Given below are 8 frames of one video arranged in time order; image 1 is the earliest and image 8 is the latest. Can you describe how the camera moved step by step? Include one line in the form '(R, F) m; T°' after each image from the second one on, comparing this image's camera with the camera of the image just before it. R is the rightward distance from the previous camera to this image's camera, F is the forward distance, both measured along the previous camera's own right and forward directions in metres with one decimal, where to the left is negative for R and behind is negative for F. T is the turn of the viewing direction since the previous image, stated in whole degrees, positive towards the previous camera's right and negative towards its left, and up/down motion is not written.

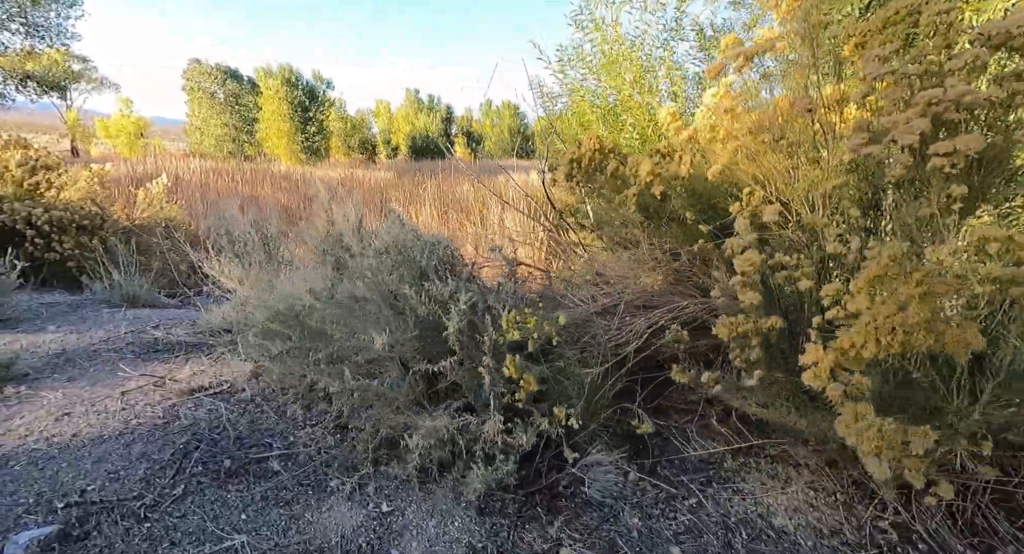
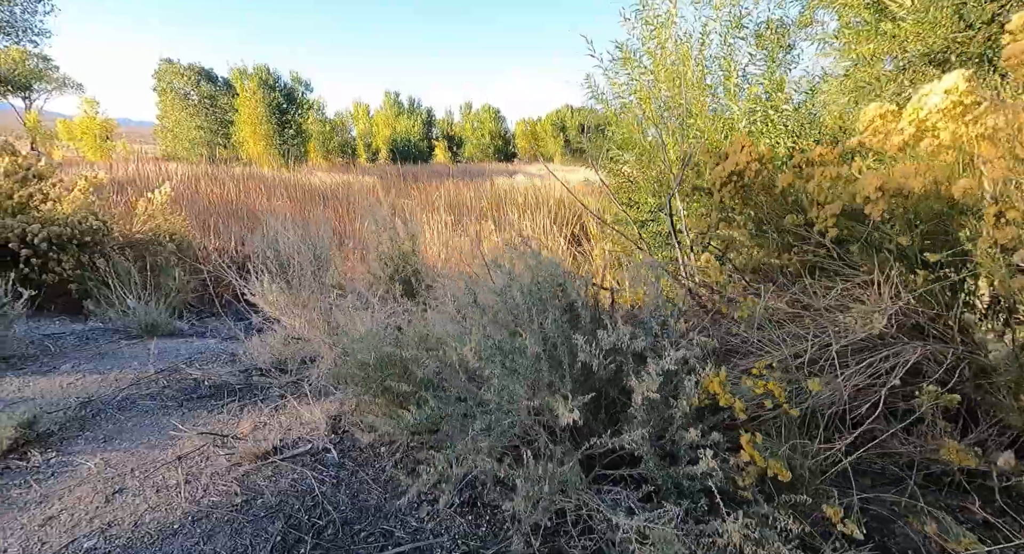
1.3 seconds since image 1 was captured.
(-0.6, +0.4) m; +2°
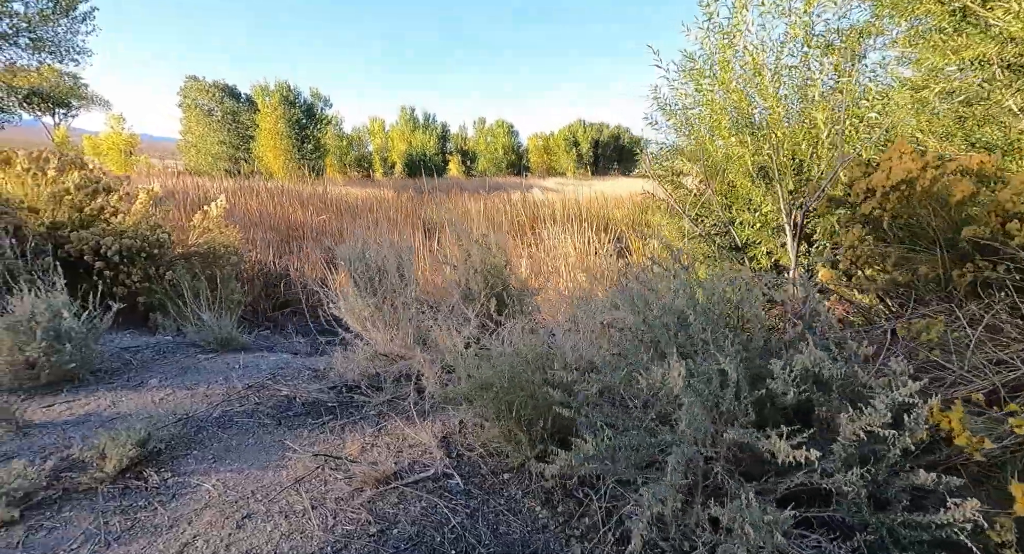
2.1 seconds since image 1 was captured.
(-0.4, +0.1) m; -2°
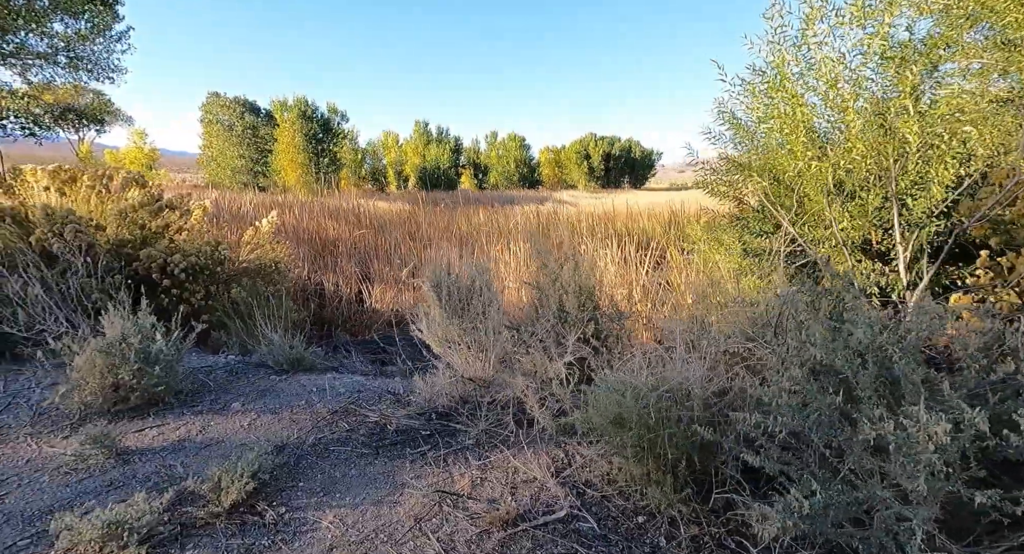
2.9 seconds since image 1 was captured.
(-0.4, +0.1) m; -2°
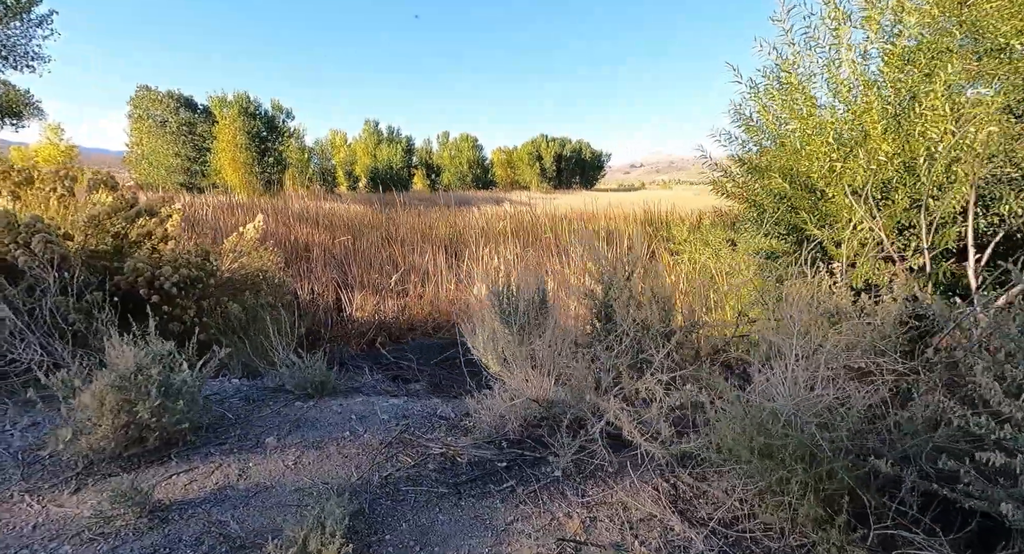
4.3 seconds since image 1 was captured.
(-0.6, +0.3) m; +5°
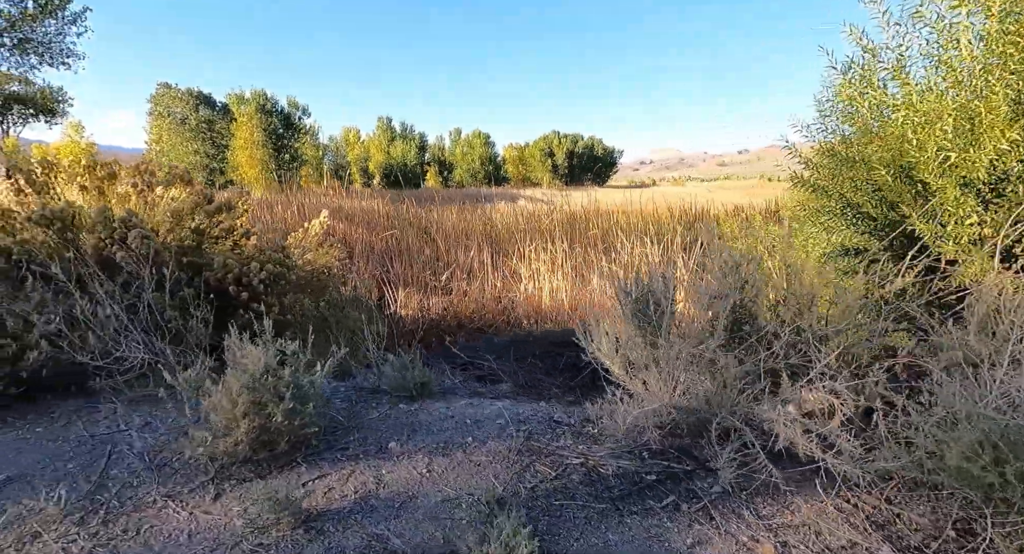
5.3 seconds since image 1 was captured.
(-0.6, +0.1) m; -1°
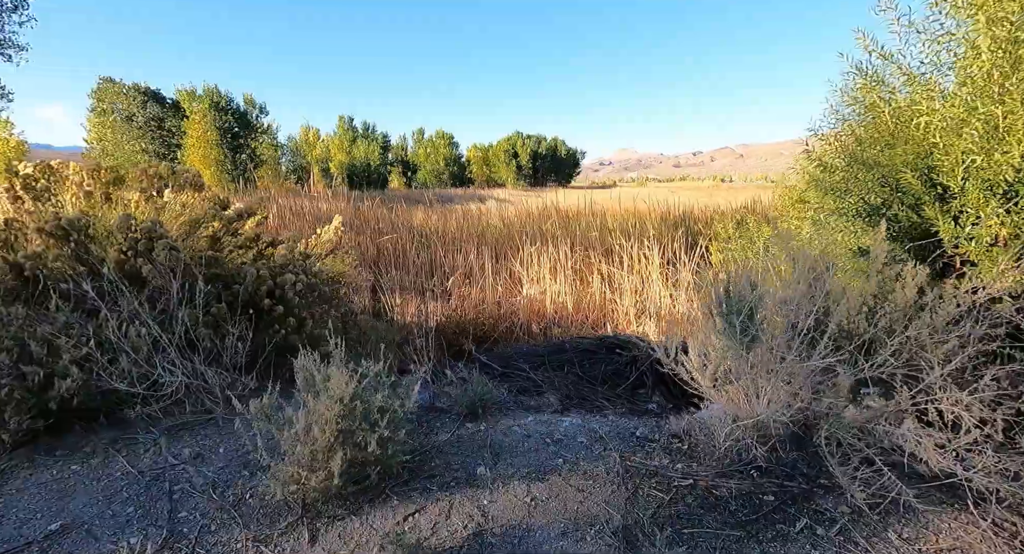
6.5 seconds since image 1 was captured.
(-0.6, +0.2) m; +4°
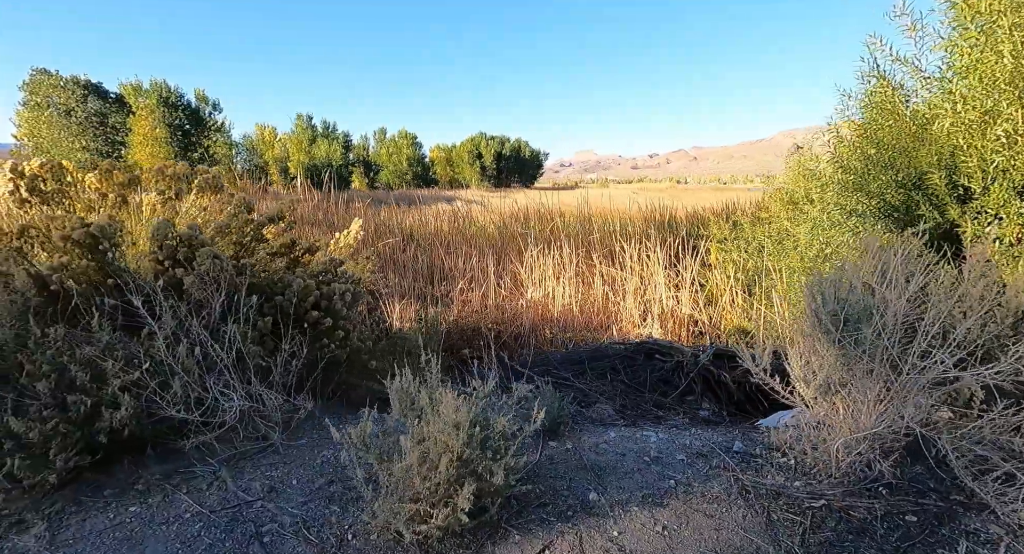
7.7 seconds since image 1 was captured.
(-0.6, +0.2) m; +4°
